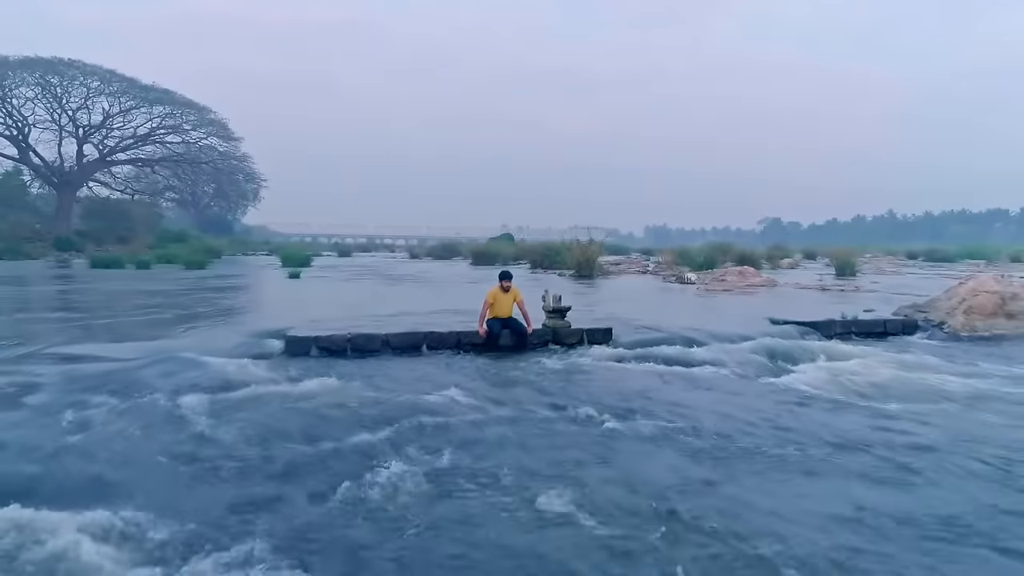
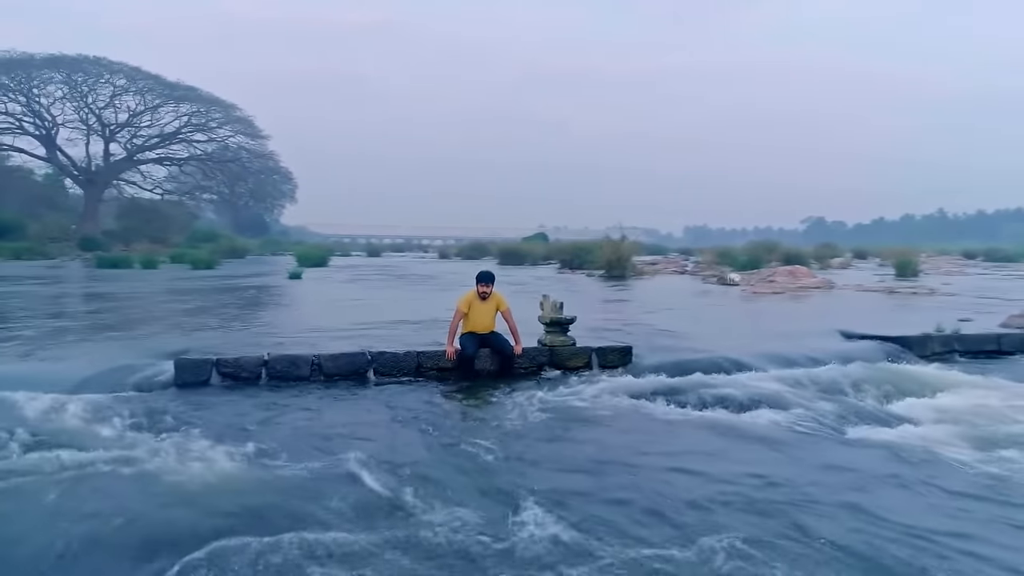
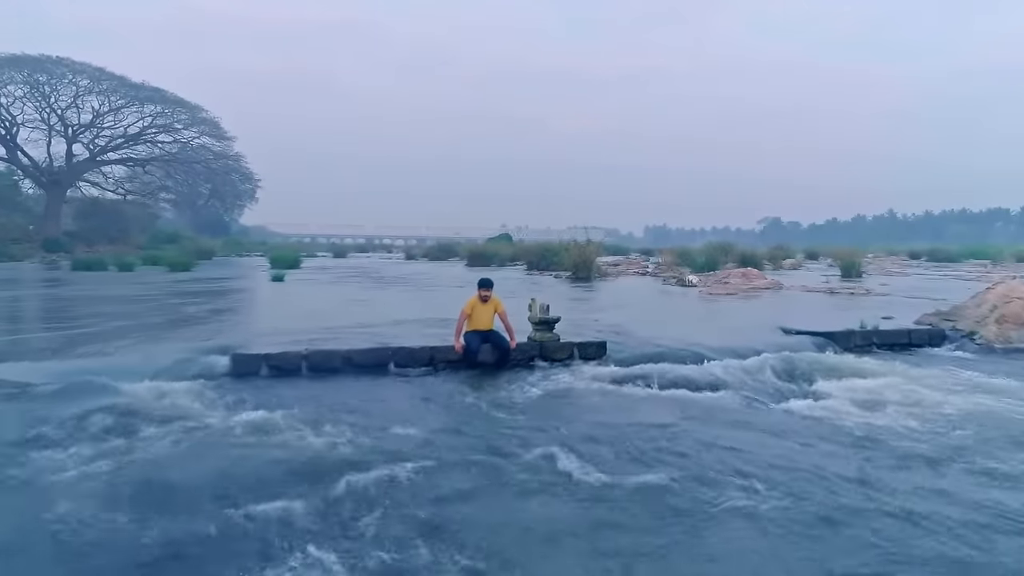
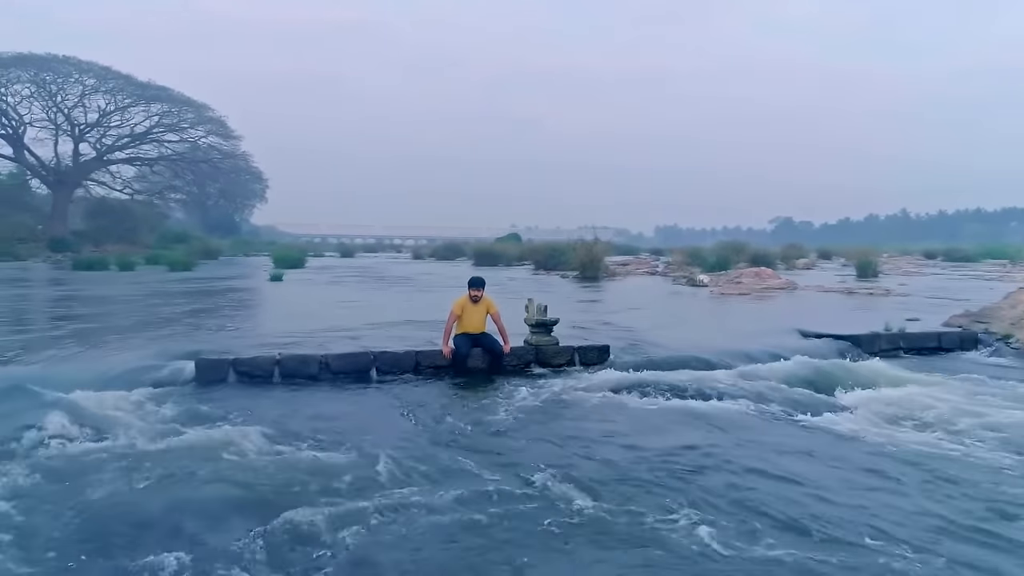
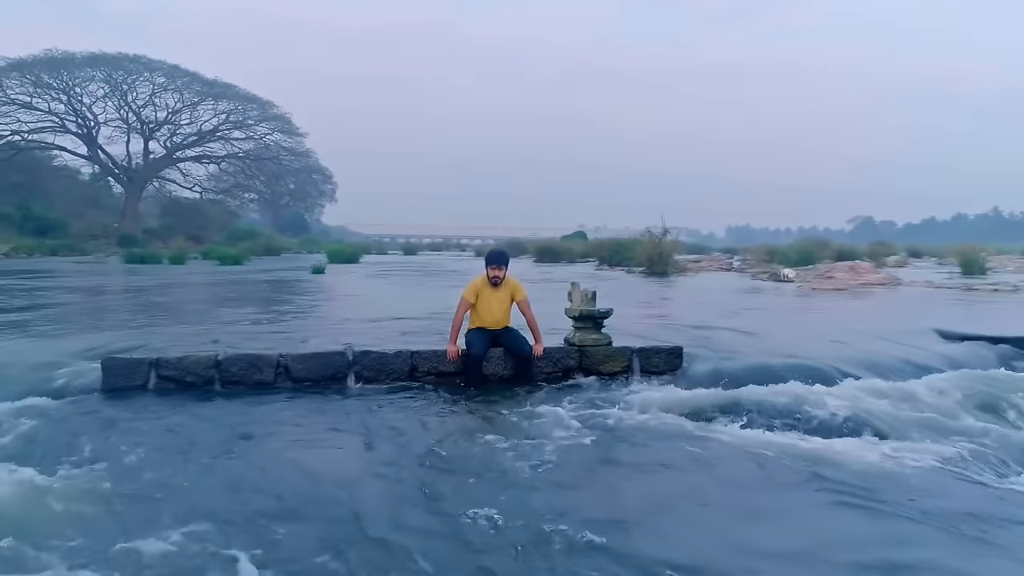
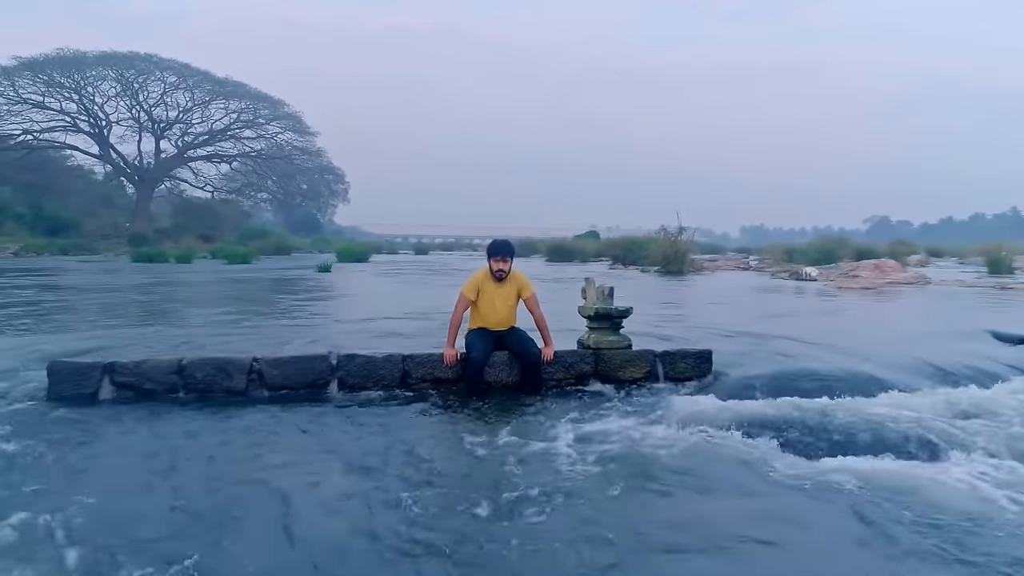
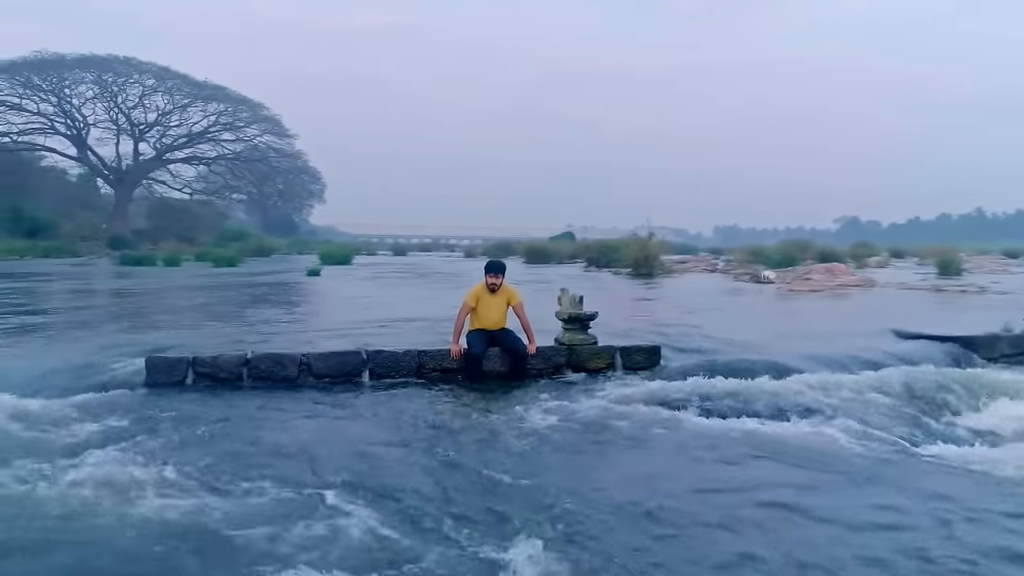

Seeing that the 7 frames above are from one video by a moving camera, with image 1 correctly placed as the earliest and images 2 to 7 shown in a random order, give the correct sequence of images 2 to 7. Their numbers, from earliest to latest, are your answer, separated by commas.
3, 4, 2, 7, 5, 6
